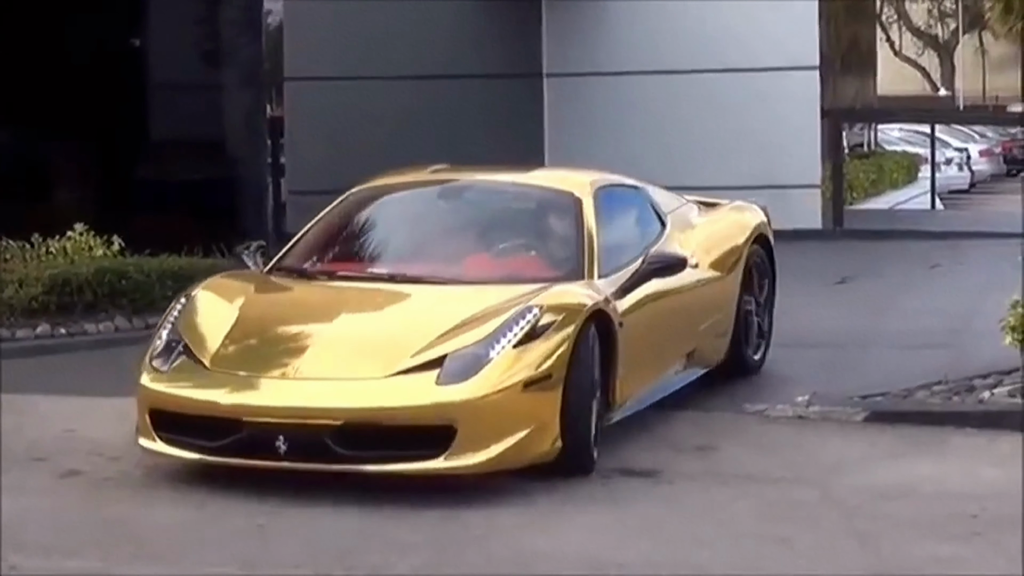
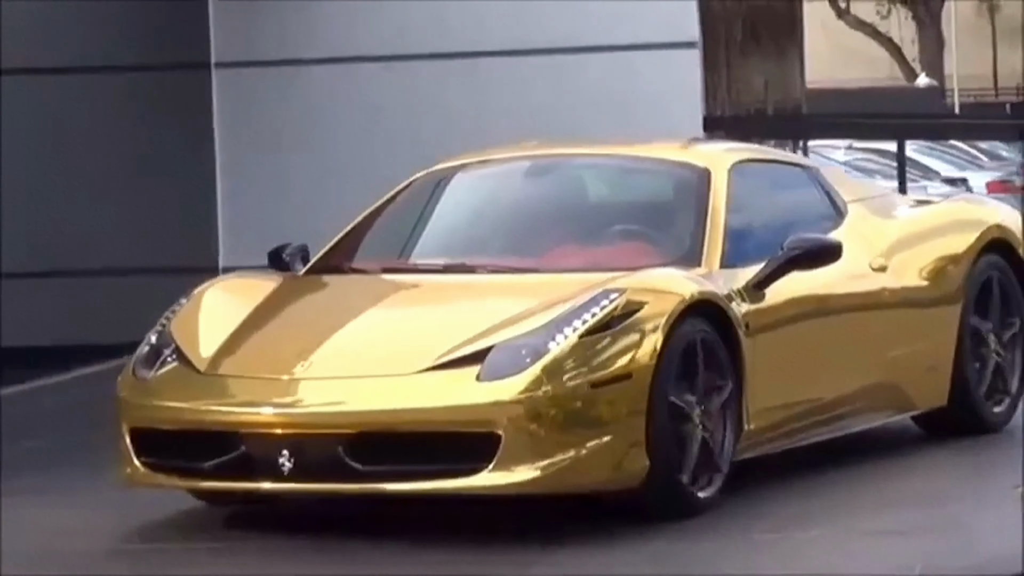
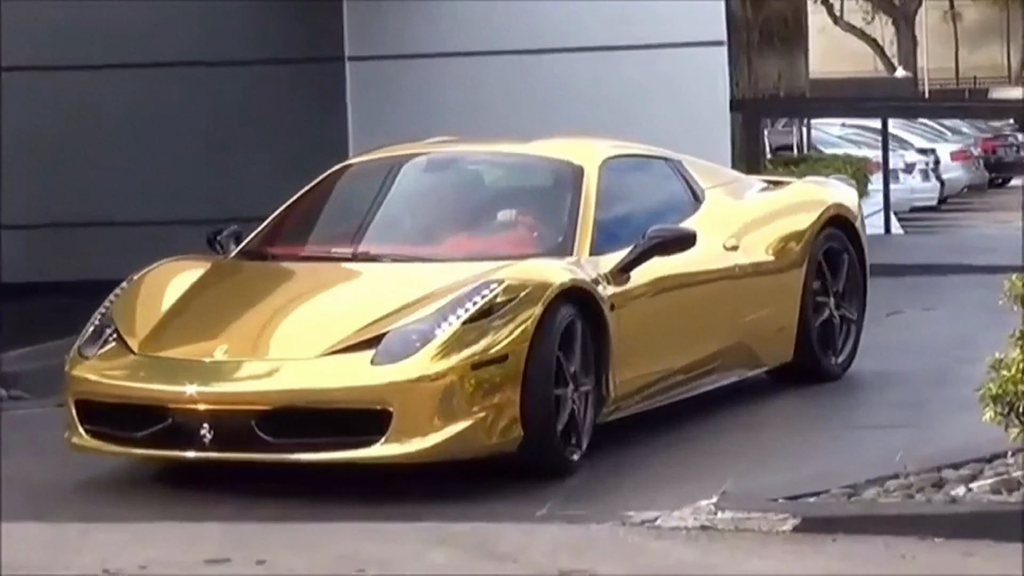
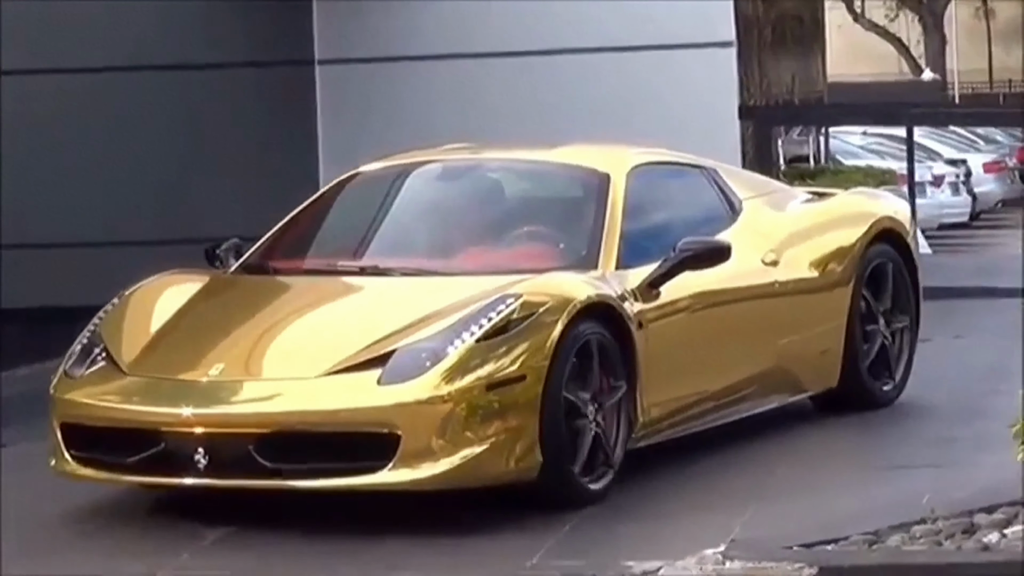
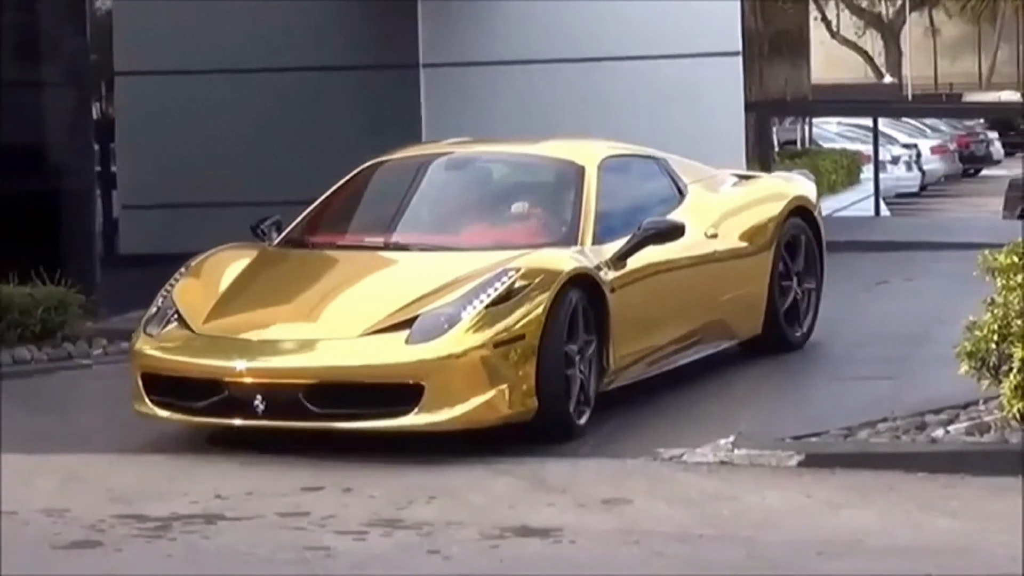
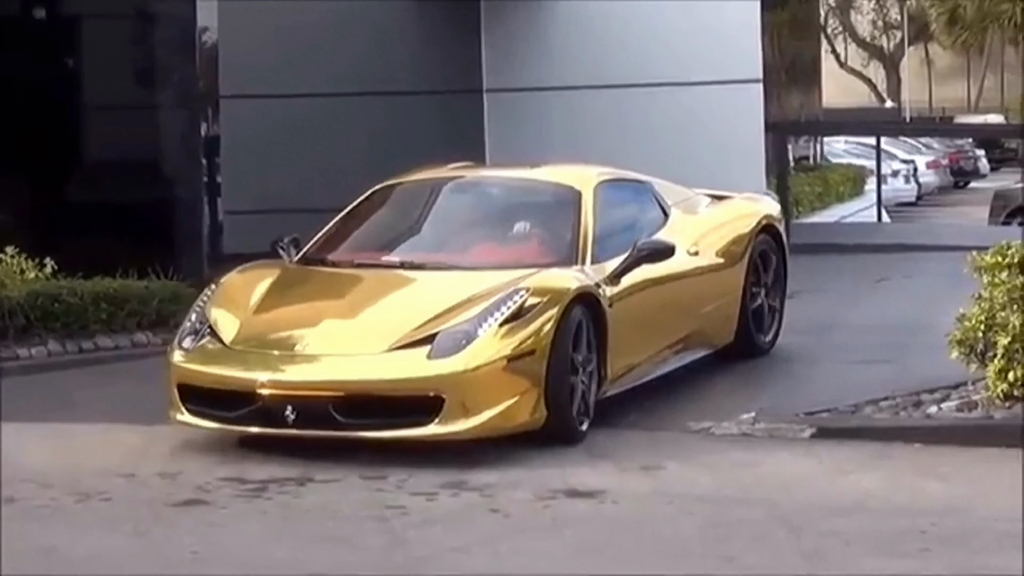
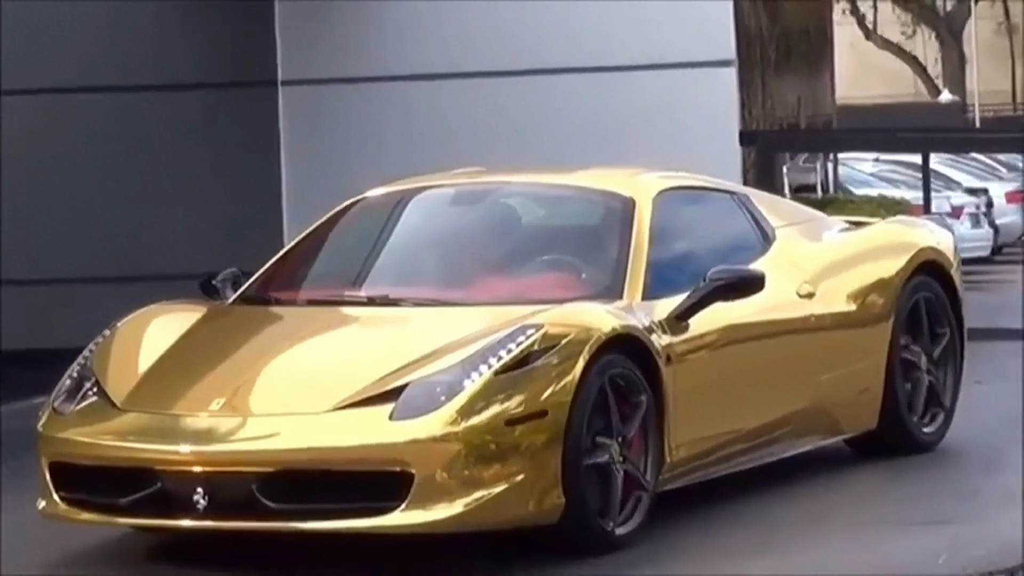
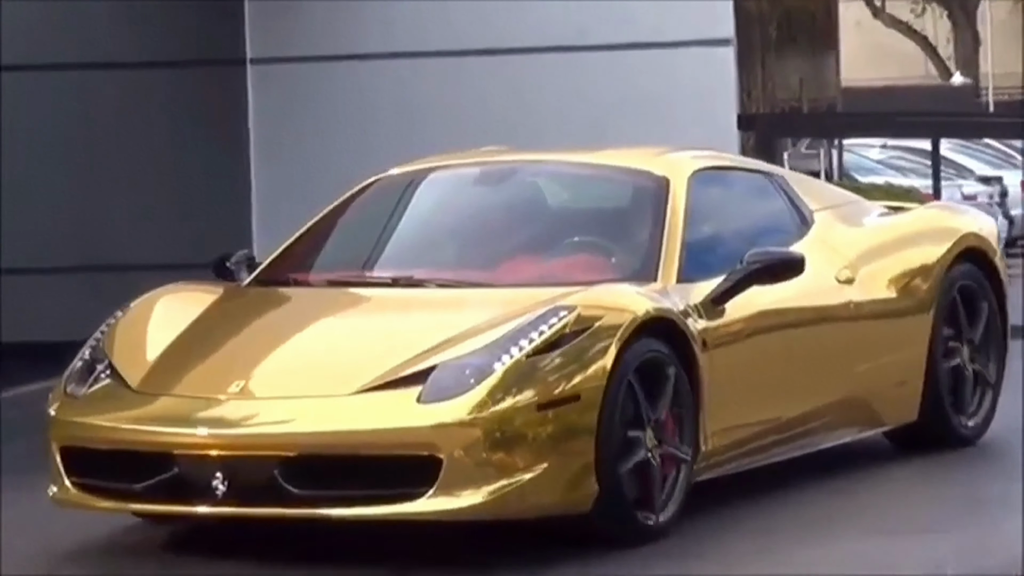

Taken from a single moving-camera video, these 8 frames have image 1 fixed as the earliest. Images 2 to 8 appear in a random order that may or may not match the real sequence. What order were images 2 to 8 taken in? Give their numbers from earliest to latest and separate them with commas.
6, 5, 3, 4, 7, 8, 2
